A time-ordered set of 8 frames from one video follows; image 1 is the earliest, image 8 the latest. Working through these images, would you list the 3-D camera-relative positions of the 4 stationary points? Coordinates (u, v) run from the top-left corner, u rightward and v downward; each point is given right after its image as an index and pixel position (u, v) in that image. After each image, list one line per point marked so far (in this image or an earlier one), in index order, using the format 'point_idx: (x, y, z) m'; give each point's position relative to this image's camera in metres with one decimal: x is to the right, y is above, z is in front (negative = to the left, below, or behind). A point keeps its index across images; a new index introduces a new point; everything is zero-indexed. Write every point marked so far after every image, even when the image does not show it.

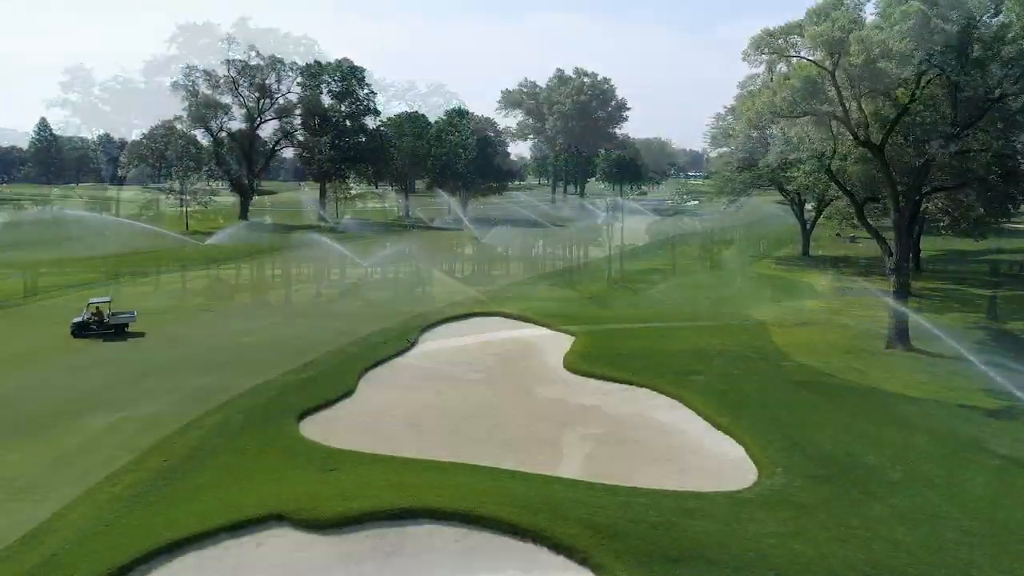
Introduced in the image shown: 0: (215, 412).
0: (-6.4, -2.7, +15.9) m
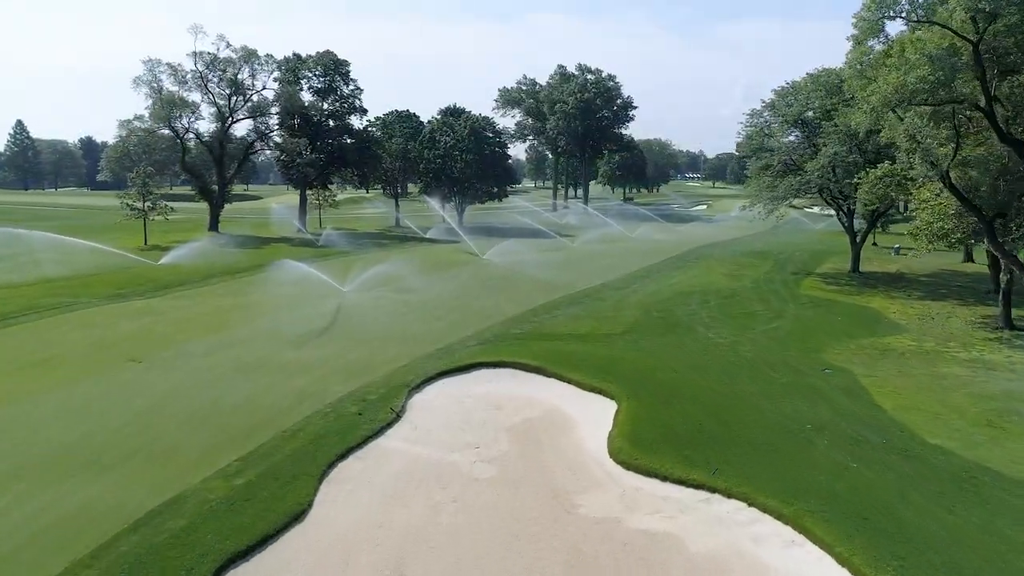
0: (-5.8, -3.8, +10.0) m
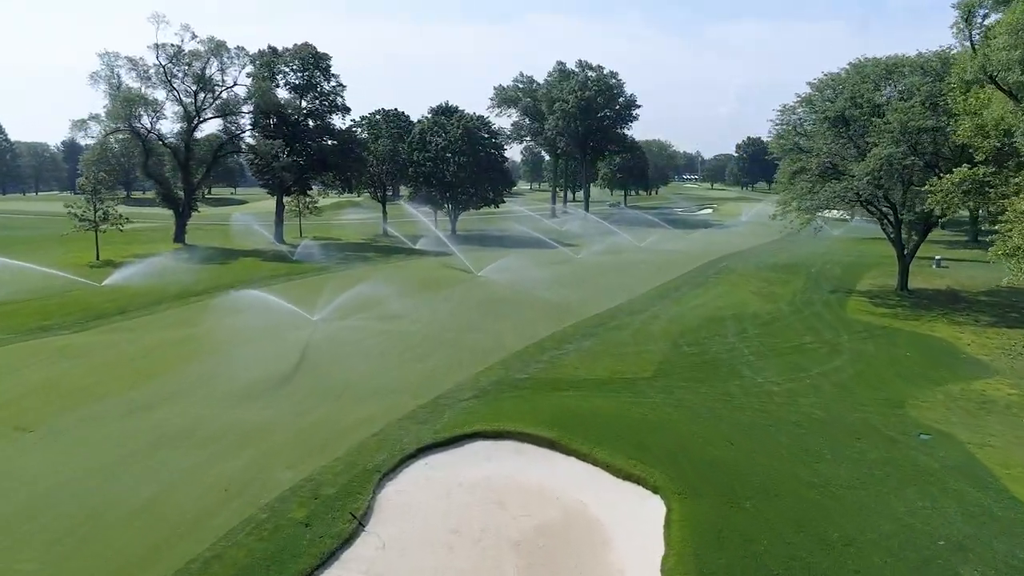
0: (-5.7, -4.7, +5.2) m
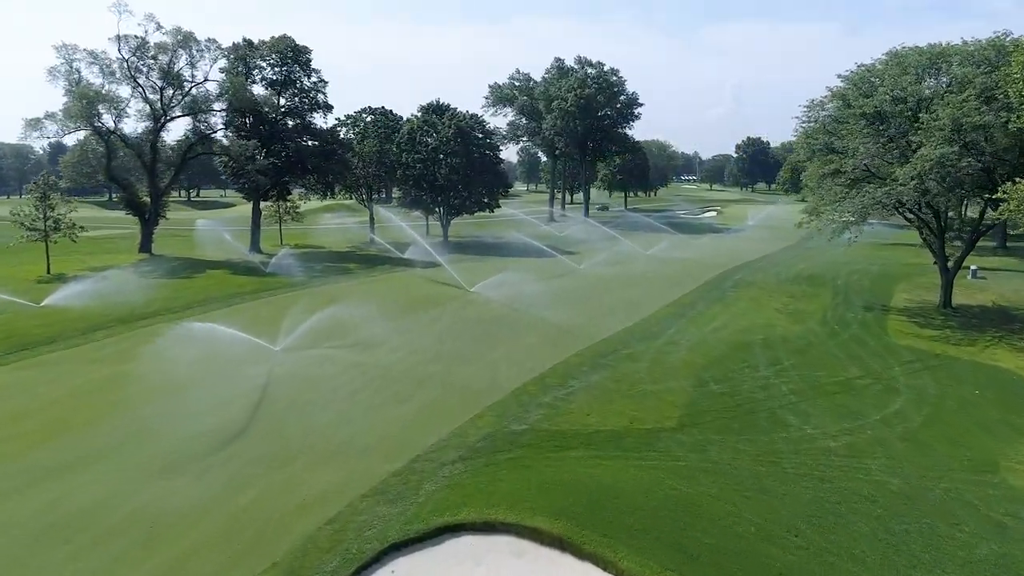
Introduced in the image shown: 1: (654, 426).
0: (-5.7, -5.4, +1.6) m
1: (+3.2, -3.1, +16.7) m
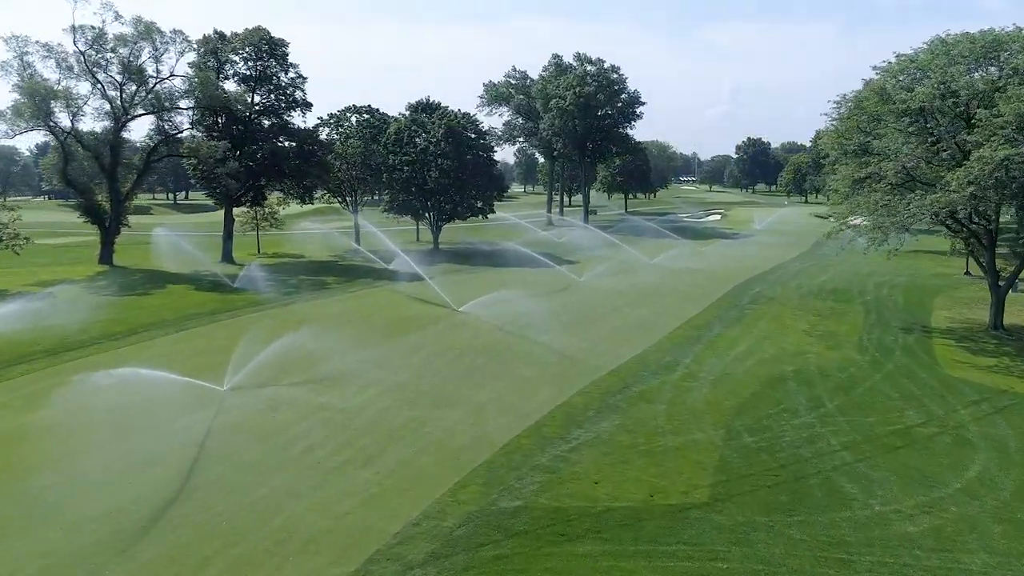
0: (-5.8, -6.1, -1.9) m
1: (+3.0, -3.8, +13.3) m
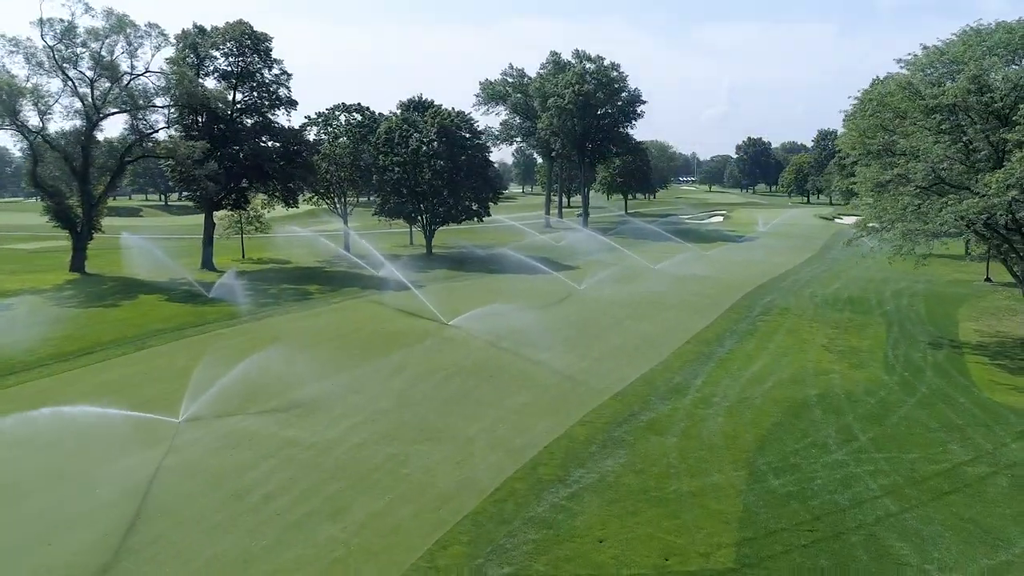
0: (-5.9, -6.5, -4.0) m
1: (+2.9, -4.2, +11.2) m
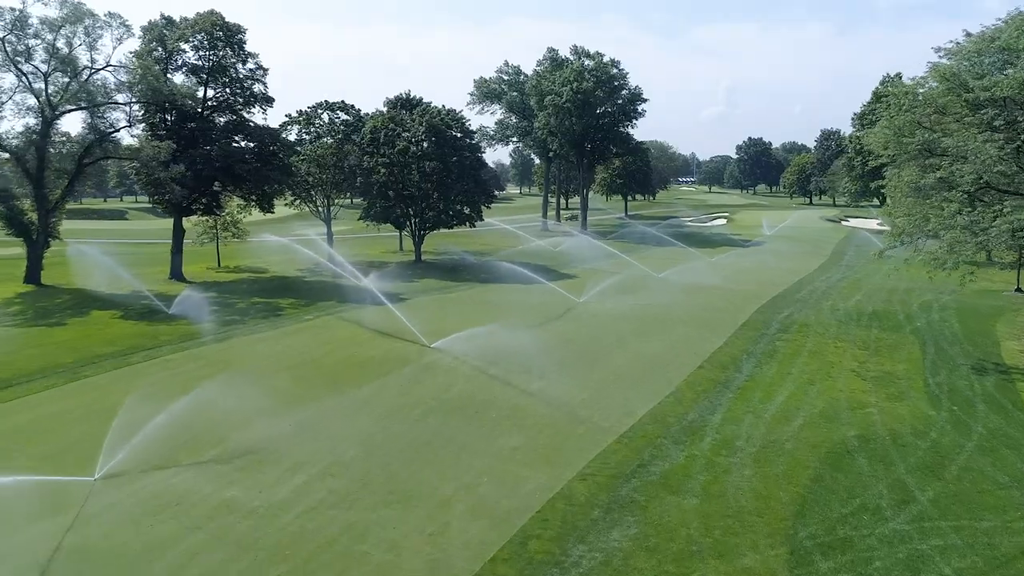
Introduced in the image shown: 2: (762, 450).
0: (-6.2, -7.1, -6.9) m
1: (+2.6, -4.7, +8.4) m
2: (+5.3, -3.4, +15.7) m
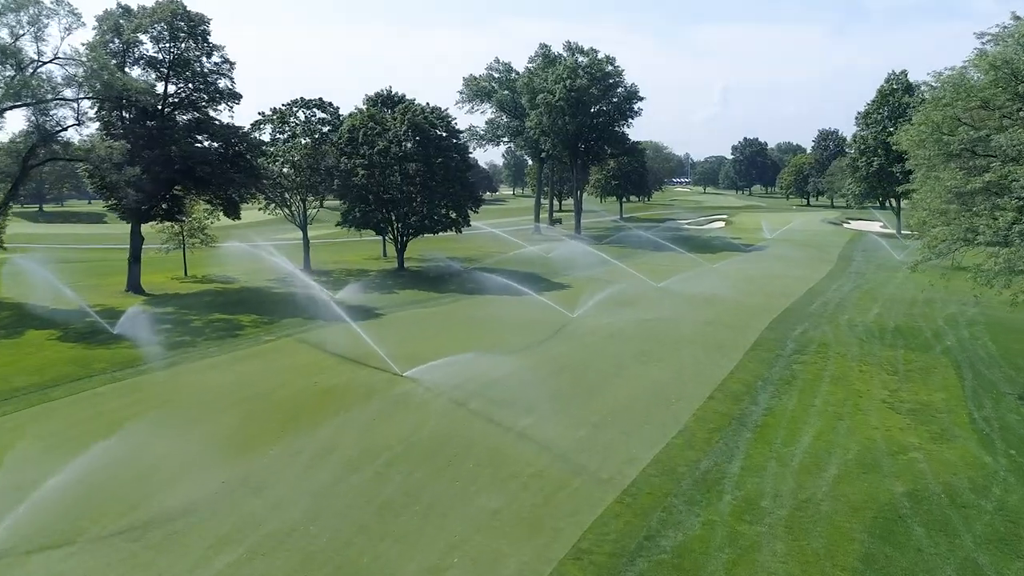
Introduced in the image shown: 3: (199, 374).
0: (-6.3, -7.6, -9.7) m
1: (+2.3, -5.2, +5.6) m
2: (+4.9, -3.9, +13.0) m
3: (-8.3, -2.2, +19.8) m
